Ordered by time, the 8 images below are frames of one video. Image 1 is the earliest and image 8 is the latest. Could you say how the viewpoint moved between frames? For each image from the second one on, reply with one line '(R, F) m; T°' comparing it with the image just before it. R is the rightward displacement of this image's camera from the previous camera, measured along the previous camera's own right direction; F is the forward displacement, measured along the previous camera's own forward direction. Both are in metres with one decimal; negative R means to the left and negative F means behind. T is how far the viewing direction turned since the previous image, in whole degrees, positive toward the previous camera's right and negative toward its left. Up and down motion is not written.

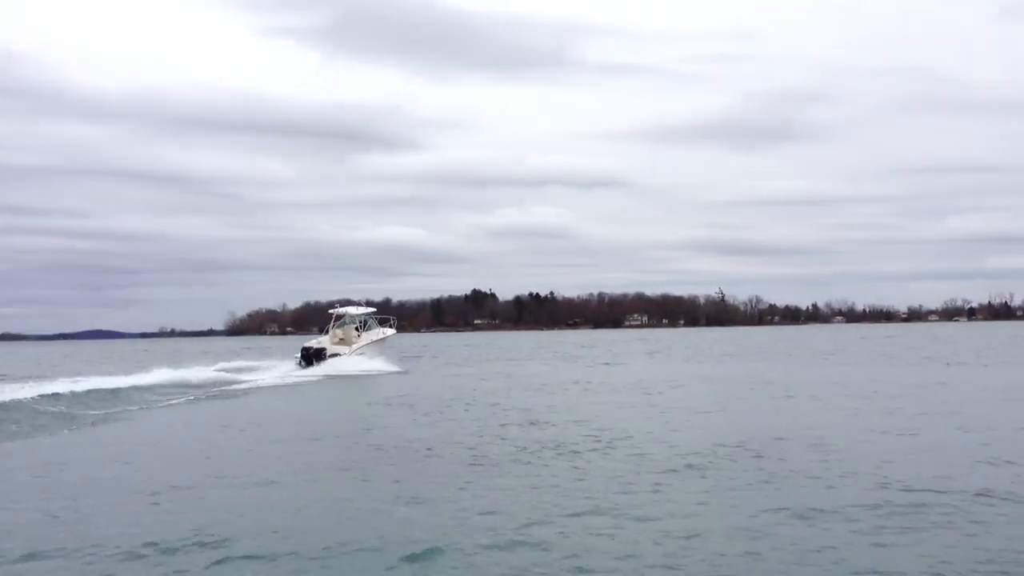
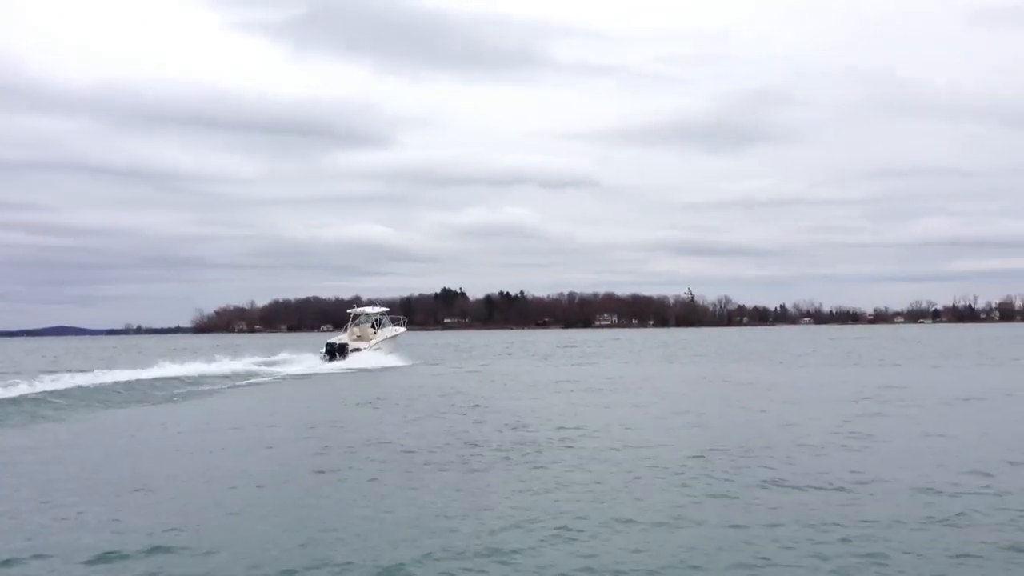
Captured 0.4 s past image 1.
(+0.5, -0.1) m; -6°
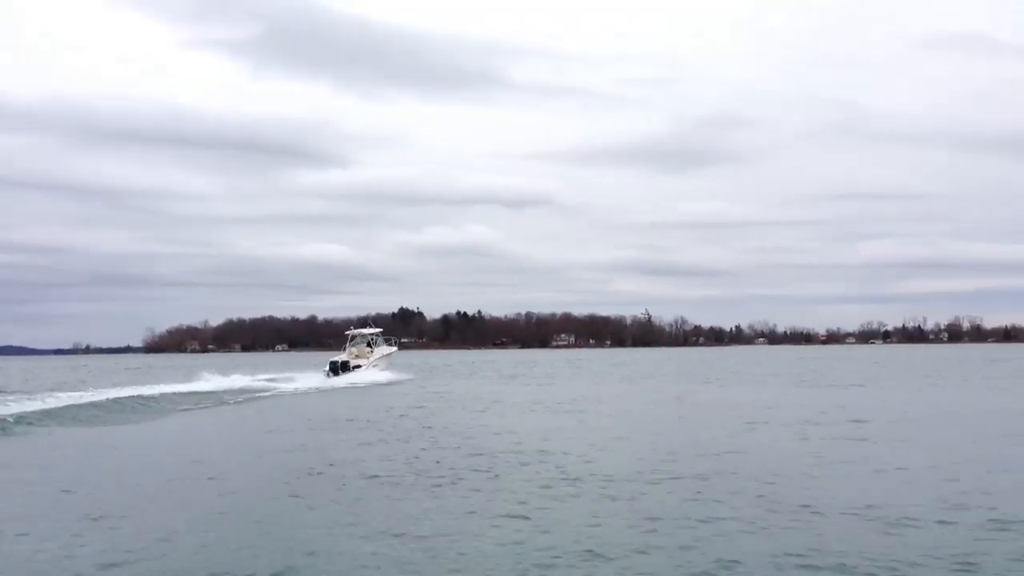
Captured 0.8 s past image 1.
(-0.2, +0.4) m; +3°
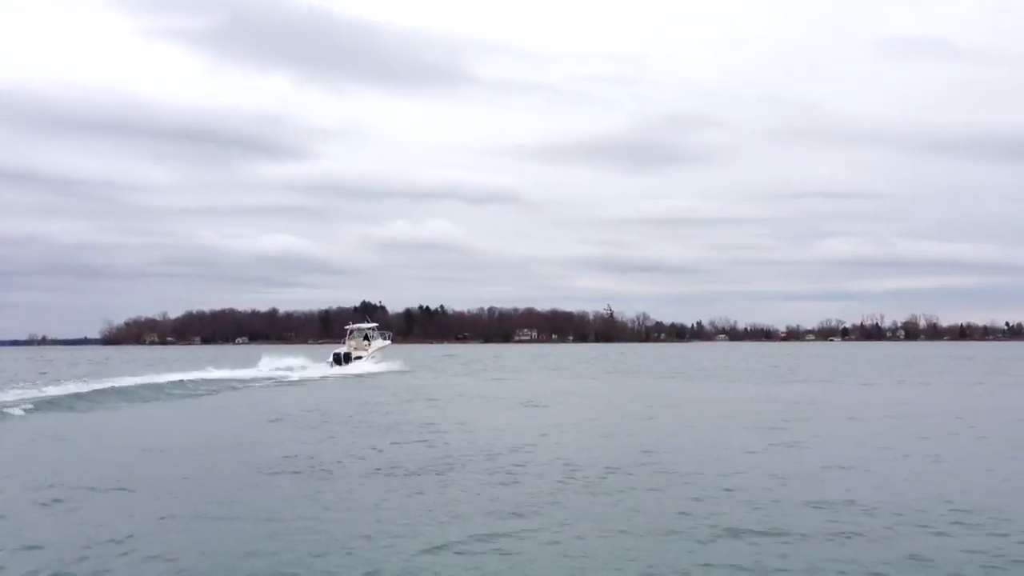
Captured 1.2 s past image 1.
(-0.4, +0.5) m; +2°
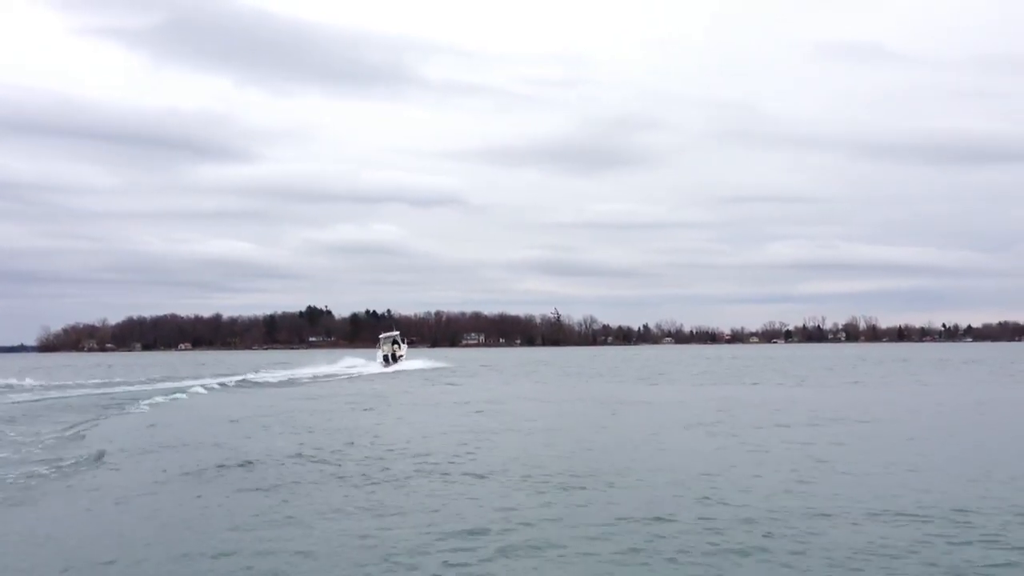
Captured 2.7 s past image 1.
(-0.5, -0.1) m; +3°
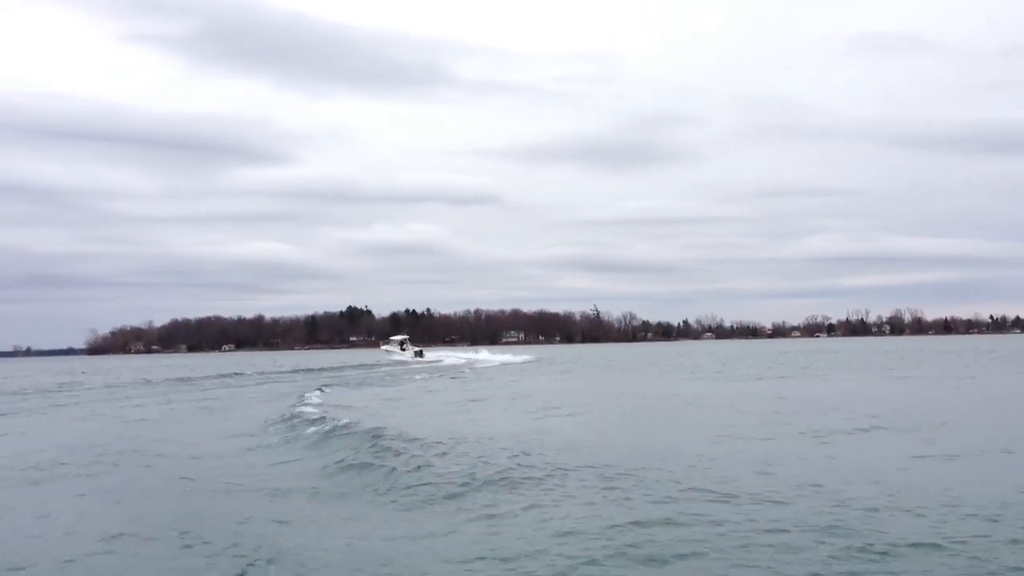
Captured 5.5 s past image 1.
(+0.2, -0.2) m; -3°
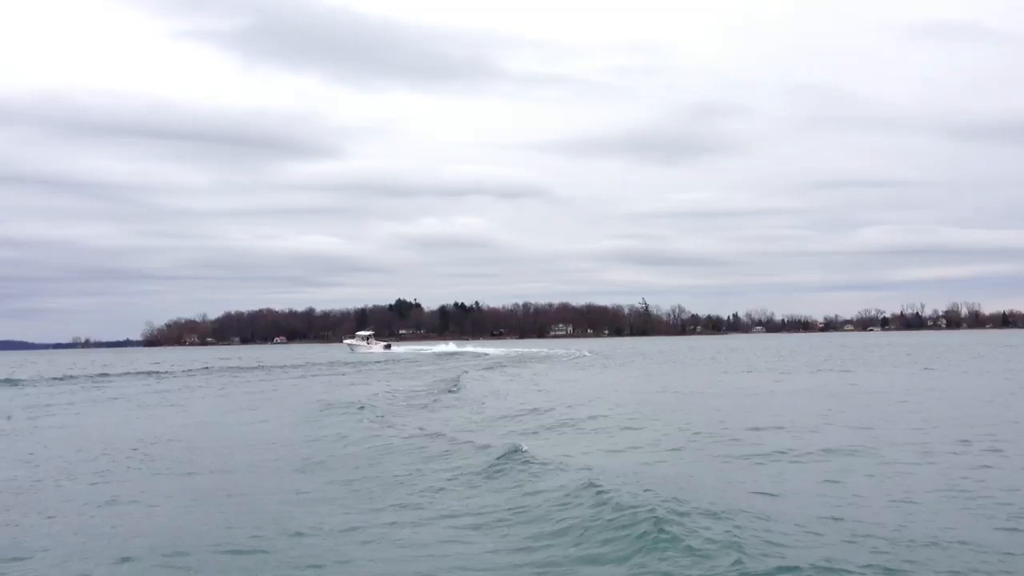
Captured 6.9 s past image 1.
(+0.3, -0.2) m; -3°
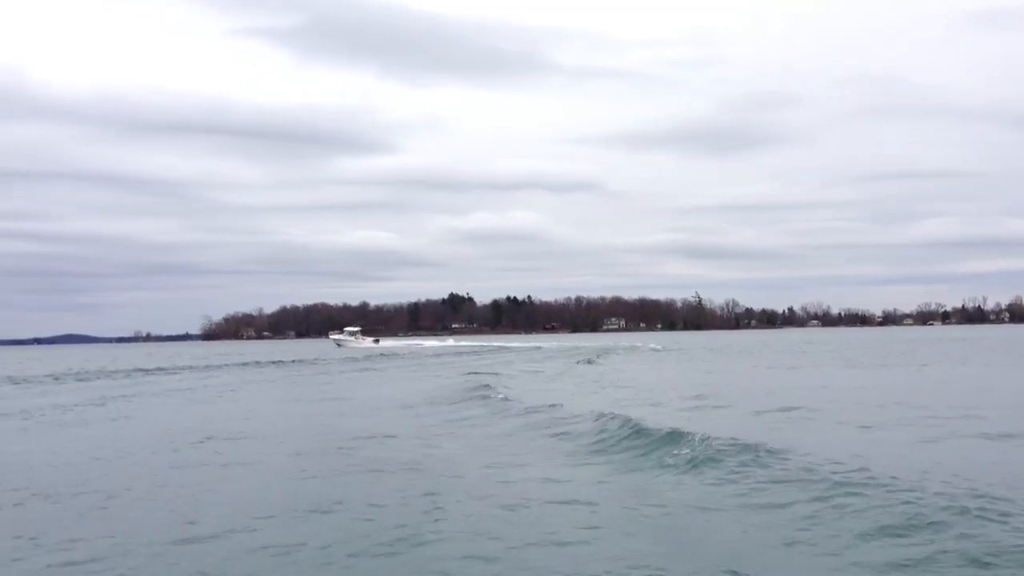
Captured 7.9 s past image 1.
(+0.4, -0.8) m; -3°
